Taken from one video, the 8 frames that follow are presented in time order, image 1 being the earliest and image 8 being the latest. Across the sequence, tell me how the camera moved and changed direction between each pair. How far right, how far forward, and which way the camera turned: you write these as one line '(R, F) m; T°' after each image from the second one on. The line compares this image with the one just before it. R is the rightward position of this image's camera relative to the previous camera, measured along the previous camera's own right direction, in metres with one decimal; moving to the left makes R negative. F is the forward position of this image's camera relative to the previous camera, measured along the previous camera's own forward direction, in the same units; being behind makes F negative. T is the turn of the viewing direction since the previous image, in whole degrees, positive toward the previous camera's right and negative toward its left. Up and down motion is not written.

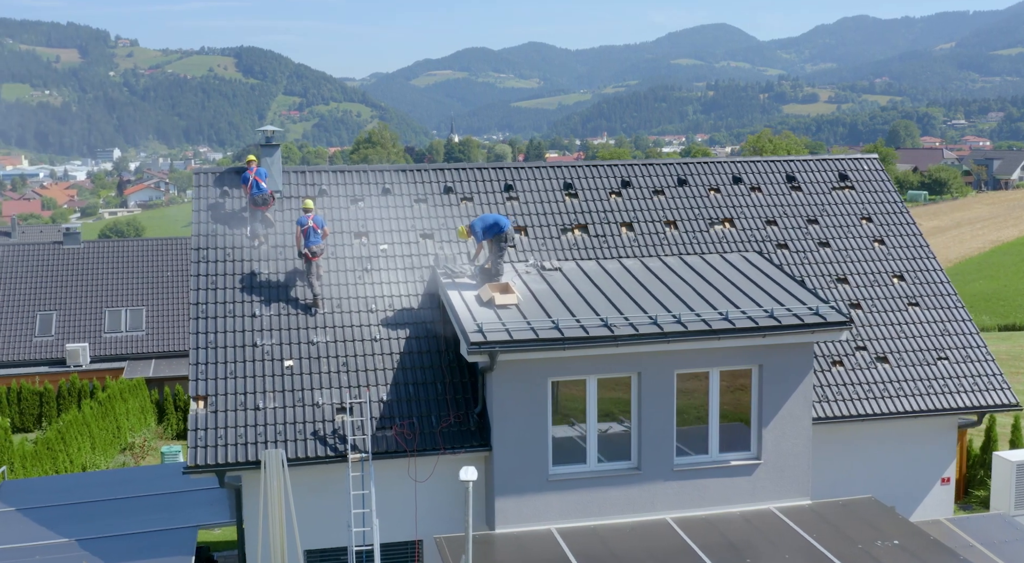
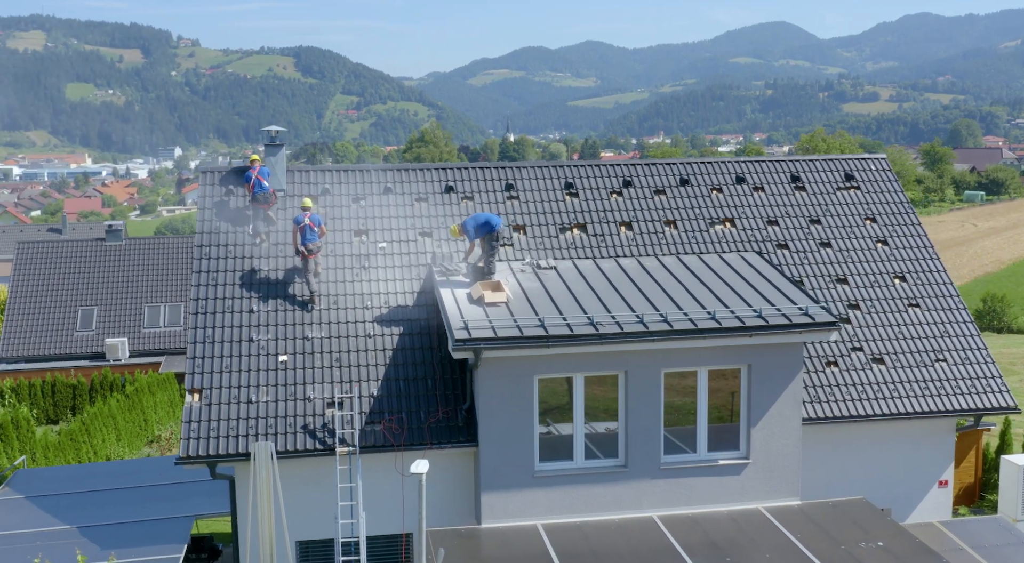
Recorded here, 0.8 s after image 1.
(+0.9, -0.2) m; -3°
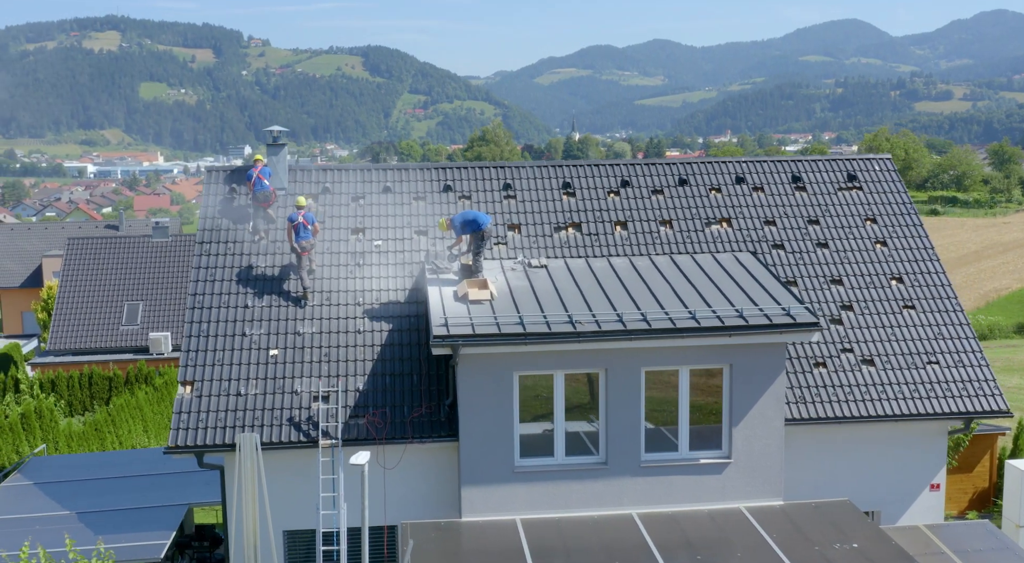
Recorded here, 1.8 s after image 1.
(+1.2, -0.2) m; -3°
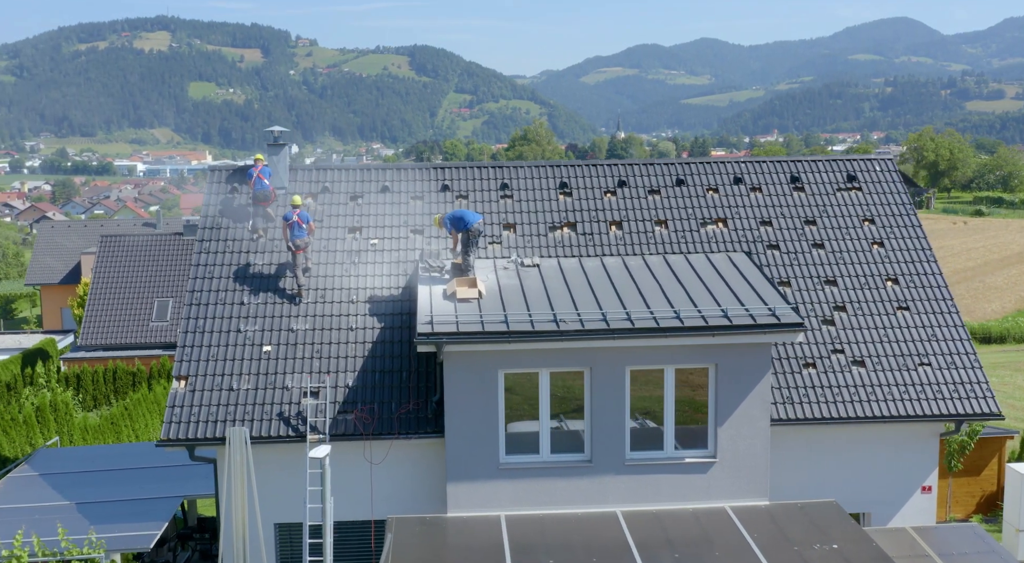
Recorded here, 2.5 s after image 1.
(+0.8, -0.2) m; -2°
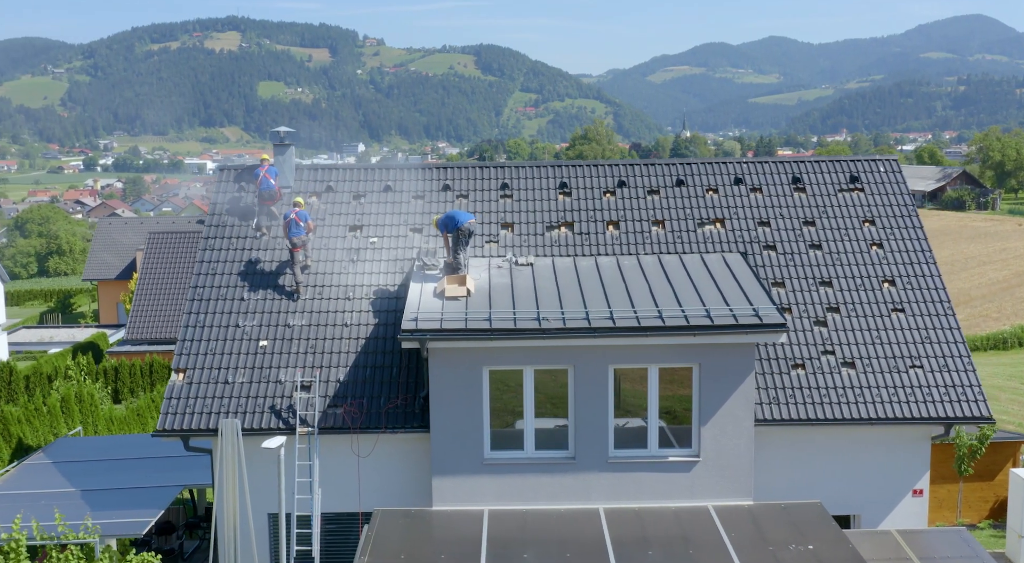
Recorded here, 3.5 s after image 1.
(+1.1, -0.2) m; -3°
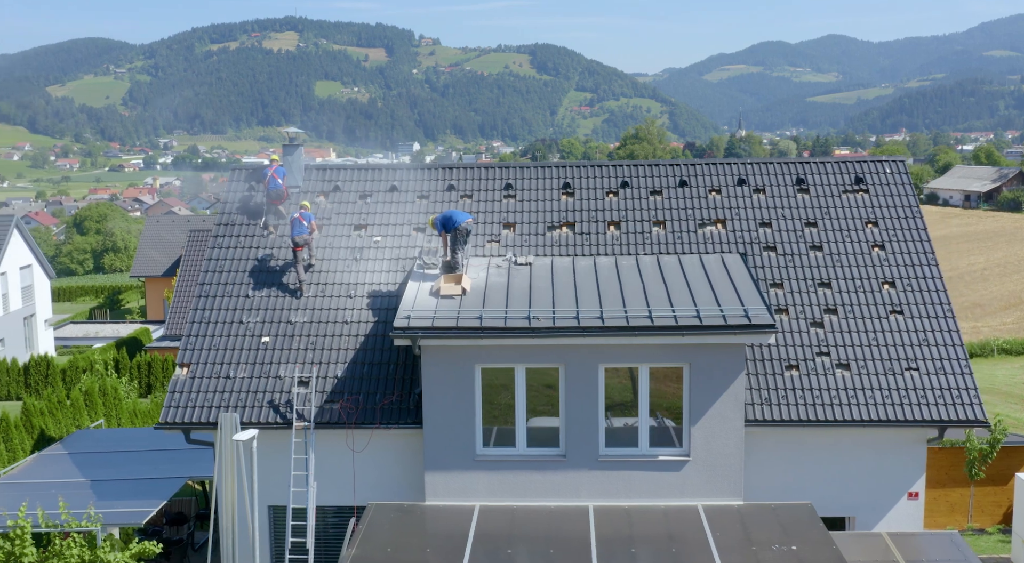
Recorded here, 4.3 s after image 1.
(+0.9, -0.2) m; -3°
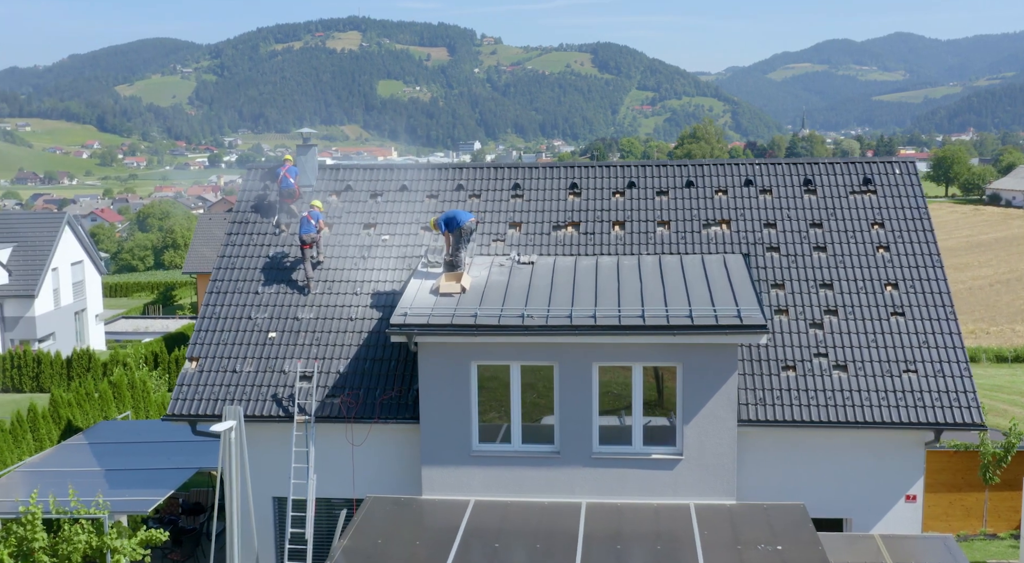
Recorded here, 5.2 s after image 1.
(+0.9, -0.2) m; -3°
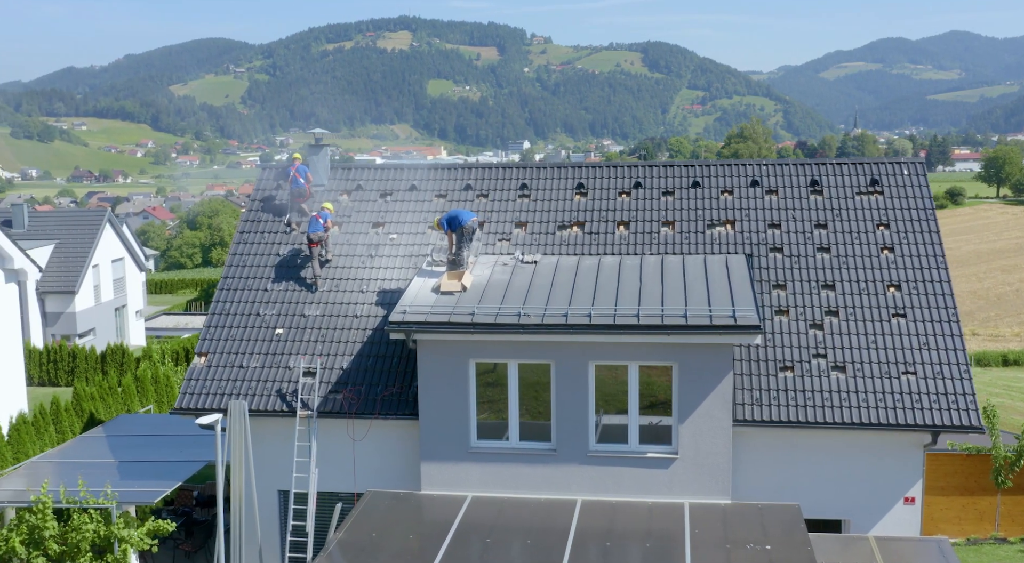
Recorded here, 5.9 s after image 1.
(+0.7, -0.2) m; -2°
